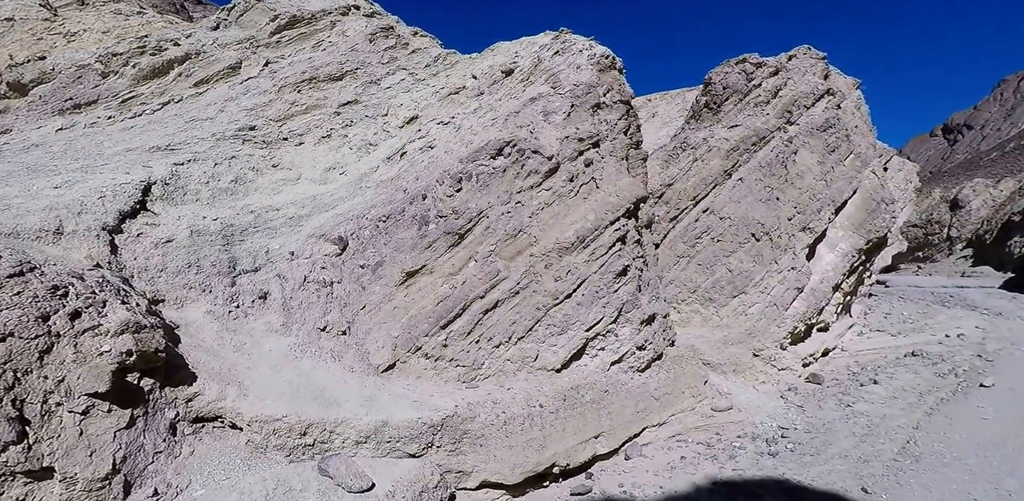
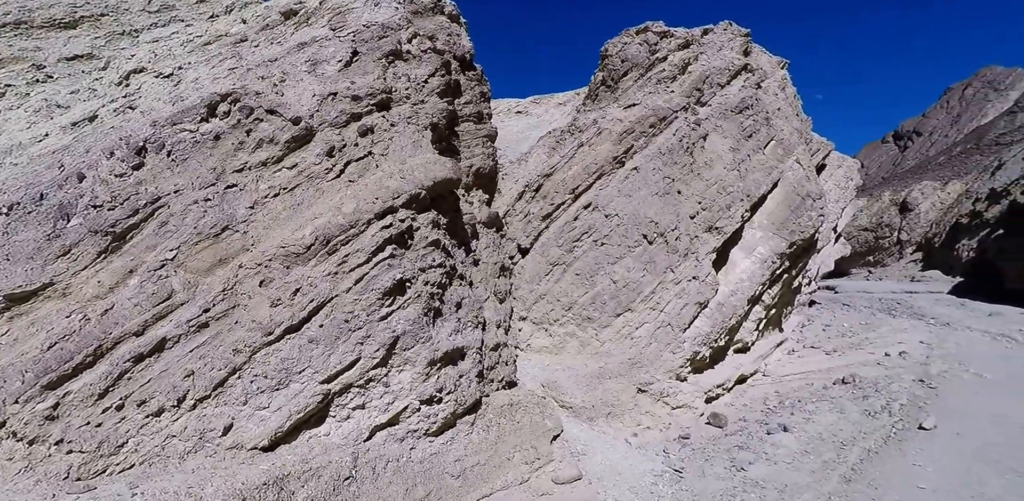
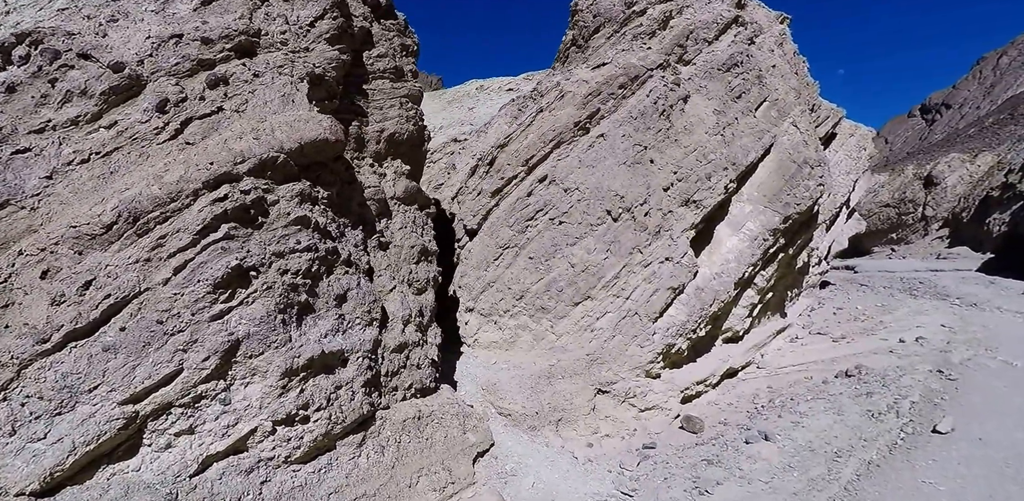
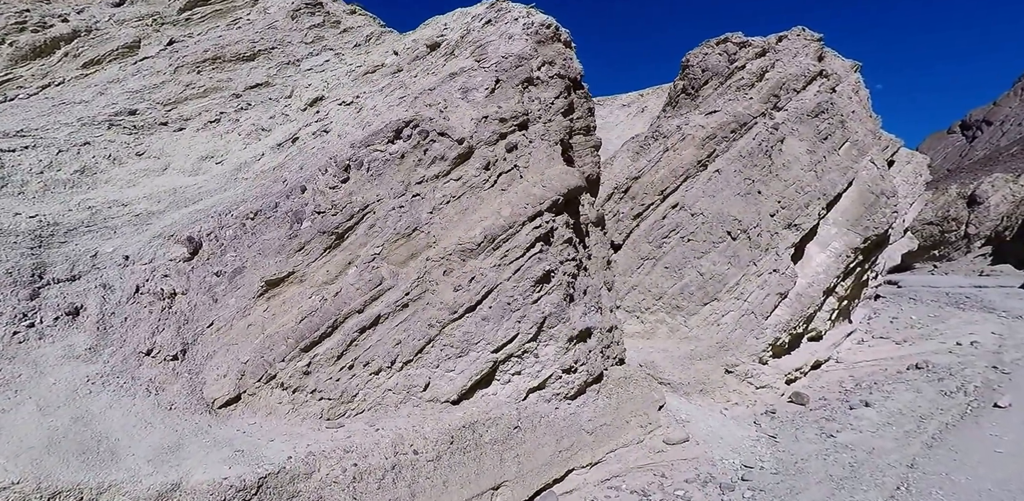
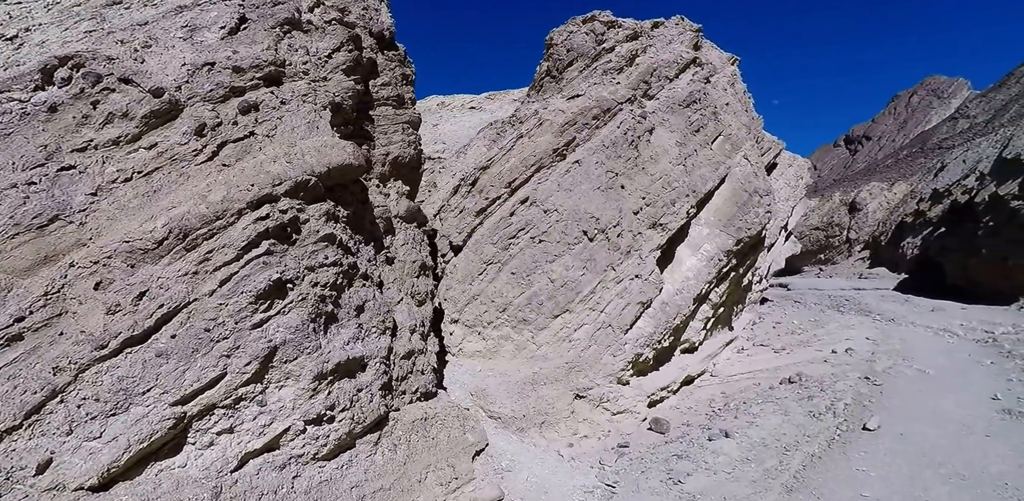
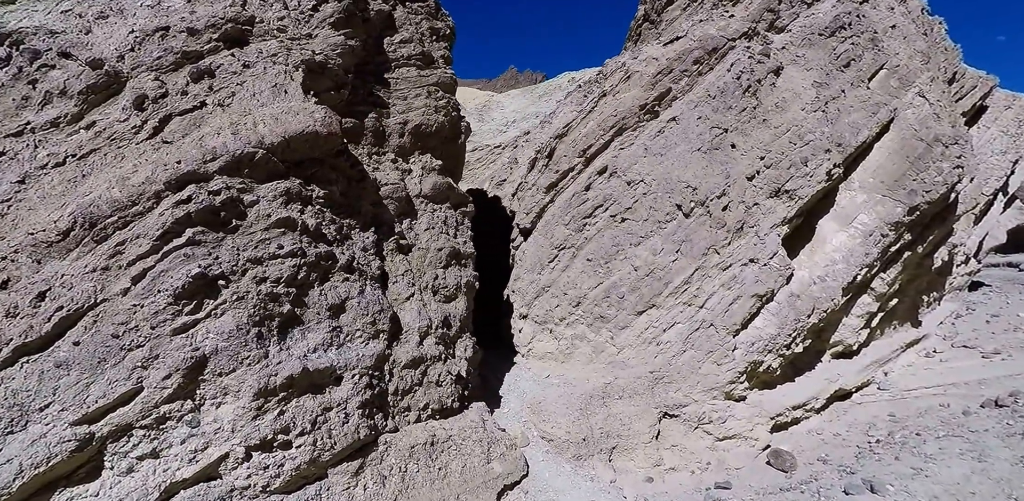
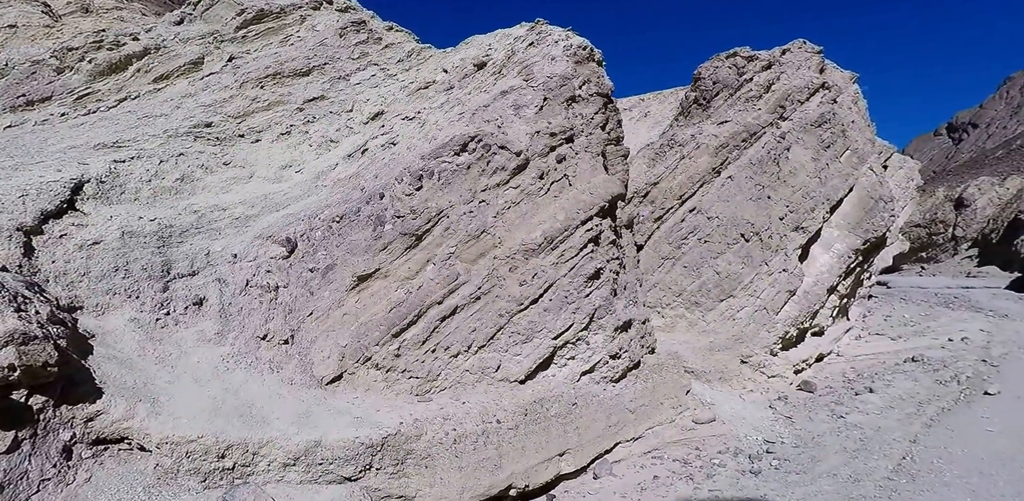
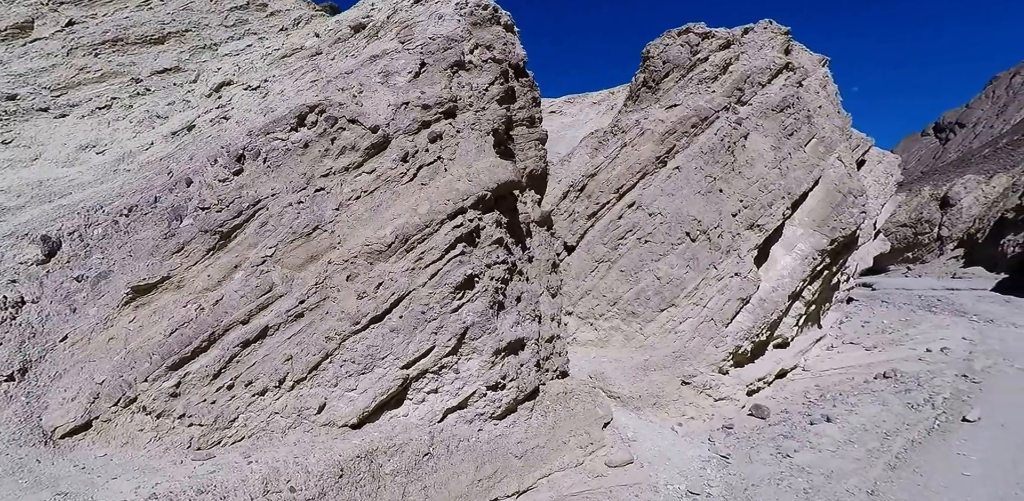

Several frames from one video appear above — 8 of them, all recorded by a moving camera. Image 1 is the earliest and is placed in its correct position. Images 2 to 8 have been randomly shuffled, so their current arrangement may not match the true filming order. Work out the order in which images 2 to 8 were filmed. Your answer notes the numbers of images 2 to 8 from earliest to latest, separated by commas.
7, 4, 8, 2, 5, 3, 6
